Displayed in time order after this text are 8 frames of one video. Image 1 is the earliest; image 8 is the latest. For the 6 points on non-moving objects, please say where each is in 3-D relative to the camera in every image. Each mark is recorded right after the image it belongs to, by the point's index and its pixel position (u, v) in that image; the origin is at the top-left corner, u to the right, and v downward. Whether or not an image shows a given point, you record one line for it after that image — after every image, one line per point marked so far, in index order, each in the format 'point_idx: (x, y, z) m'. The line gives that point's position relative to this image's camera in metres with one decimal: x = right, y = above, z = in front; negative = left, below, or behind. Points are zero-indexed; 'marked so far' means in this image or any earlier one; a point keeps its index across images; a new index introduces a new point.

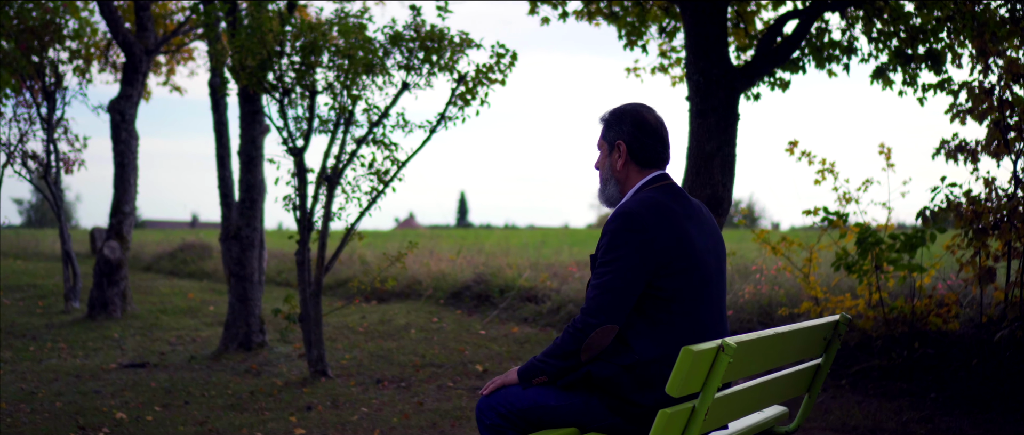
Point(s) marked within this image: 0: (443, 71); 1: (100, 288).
0: (-0.7, +1.5, +8.7) m
1: (-5.9, -1.0, +11.8) m
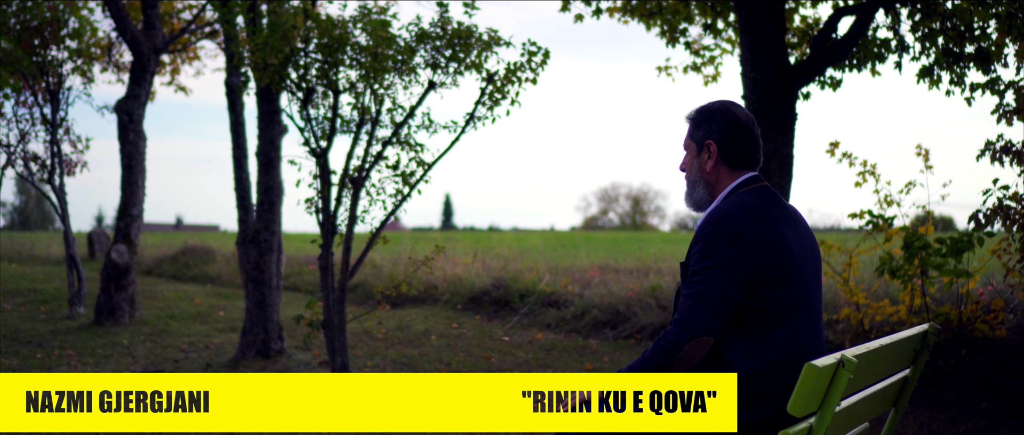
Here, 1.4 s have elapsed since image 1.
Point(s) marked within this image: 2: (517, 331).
0: (-0.4, +1.5, +8.4) m
1: (-5.6, -1.1, +11.4) m
2: (+0.1, -1.4, +10.1) m
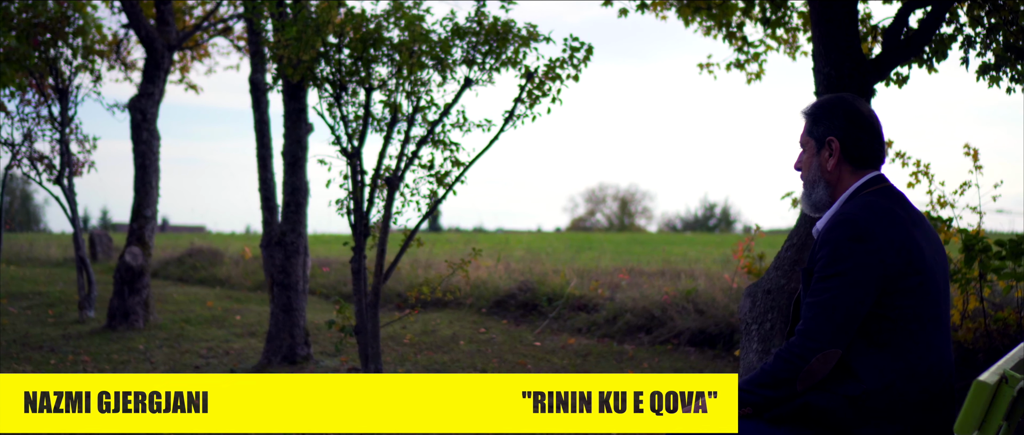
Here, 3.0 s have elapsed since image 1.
0: (0.0, +1.5, +8.2) m
1: (-5.3, -1.1, +11.1) m
2: (+0.4, -1.4, +9.8) m
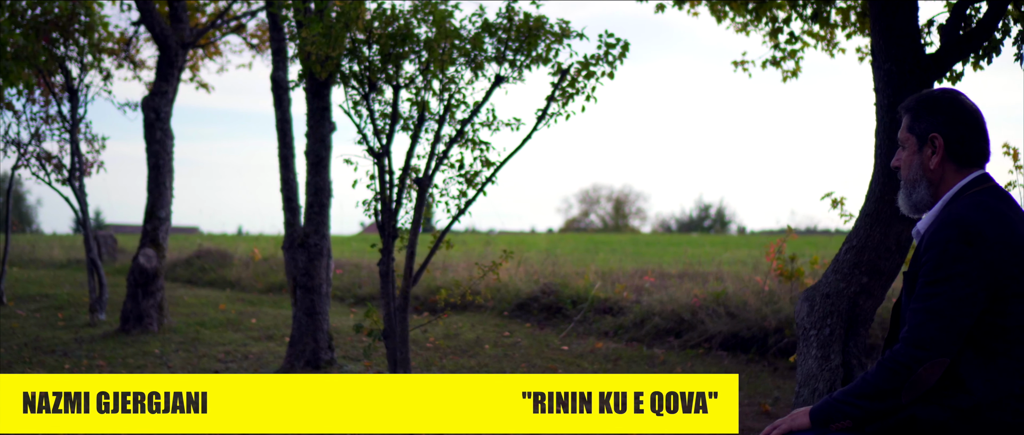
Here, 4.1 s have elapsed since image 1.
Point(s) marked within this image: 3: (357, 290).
0: (+0.3, +1.5, +8.0) m
1: (-5.0, -1.1, +10.9) m
2: (+0.7, -1.4, +9.6) m
3: (-2.4, -1.1, +12.8) m
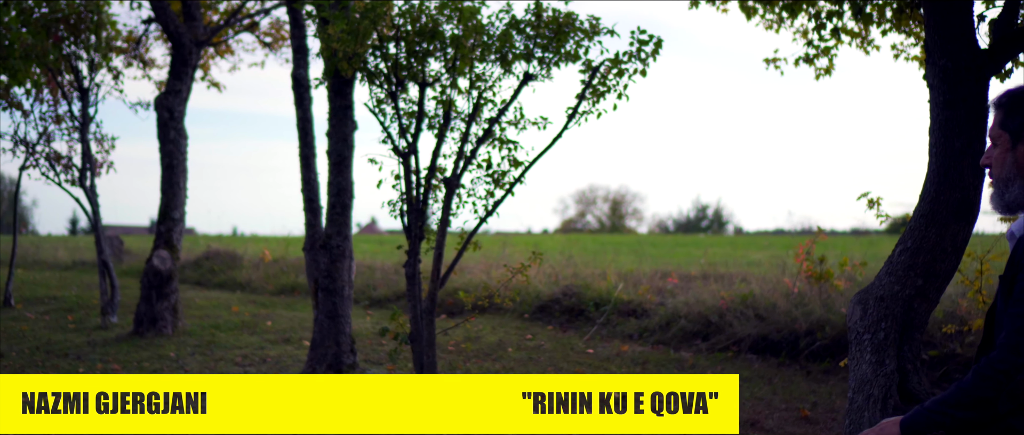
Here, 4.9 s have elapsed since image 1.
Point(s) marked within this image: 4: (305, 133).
0: (+0.5, +1.5, +7.8) m
1: (-4.7, -1.1, +10.7) m
2: (+1.0, -1.4, +9.4) m
3: (-2.1, -1.1, +12.6) m
4: (-2.2, +0.9, +8.7) m
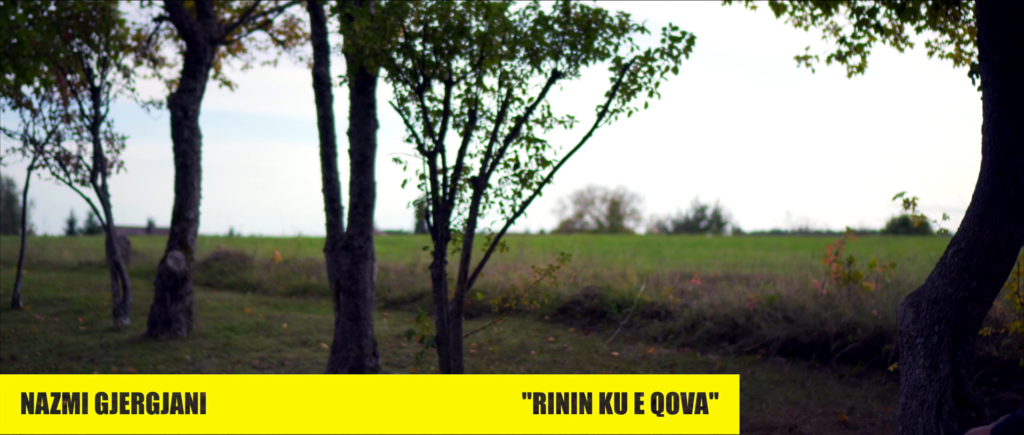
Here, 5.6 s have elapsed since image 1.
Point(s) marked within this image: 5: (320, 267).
0: (+0.8, +1.5, +7.6) m
1: (-4.5, -1.1, +10.5) m
2: (+1.2, -1.4, +9.3) m
3: (-1.9, -1.1, +12.4) m
4: (-1.9, +0.9, +8.6) m
5: (-3.5, -0.9, +15.0) m
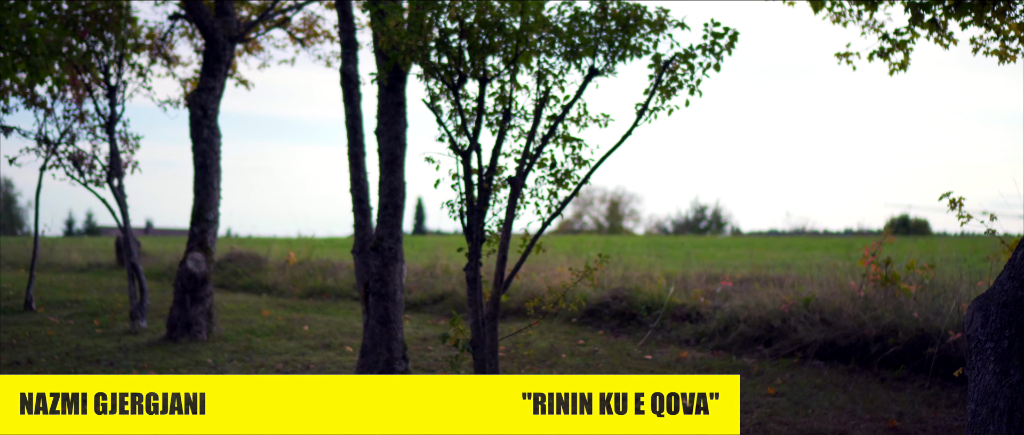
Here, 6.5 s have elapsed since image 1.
0: (+1.1, +1.5, +7.4) m
1: (-4.1, -1.1, +10.3) m
2: (+1.6, -1.4, +9.1) m
3: (-1.6, -1.2, +12.2) m
4: (-1.6, +0.9, +8.4) m
5: (-3.2, -0.9, +14.8) m
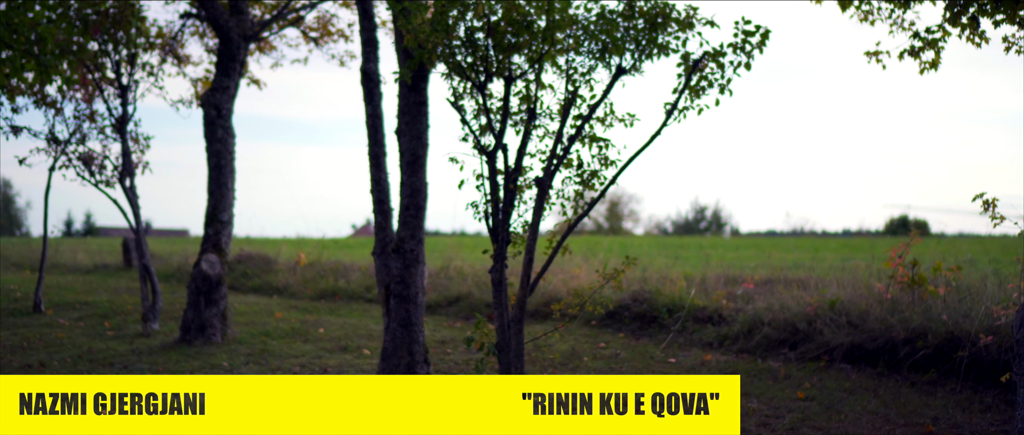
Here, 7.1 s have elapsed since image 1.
0: (+1.3, +1.5, +7.3) m
1: (-3.9, -1.1, +10.2) m
2: (+1.8, -1.4, +9.0) m
3: (-1.3, -1.2, +12.1) m
4: (-1.4, +0.9, +8.3) m
5: (-2.9, -0.9, +14.7) m
